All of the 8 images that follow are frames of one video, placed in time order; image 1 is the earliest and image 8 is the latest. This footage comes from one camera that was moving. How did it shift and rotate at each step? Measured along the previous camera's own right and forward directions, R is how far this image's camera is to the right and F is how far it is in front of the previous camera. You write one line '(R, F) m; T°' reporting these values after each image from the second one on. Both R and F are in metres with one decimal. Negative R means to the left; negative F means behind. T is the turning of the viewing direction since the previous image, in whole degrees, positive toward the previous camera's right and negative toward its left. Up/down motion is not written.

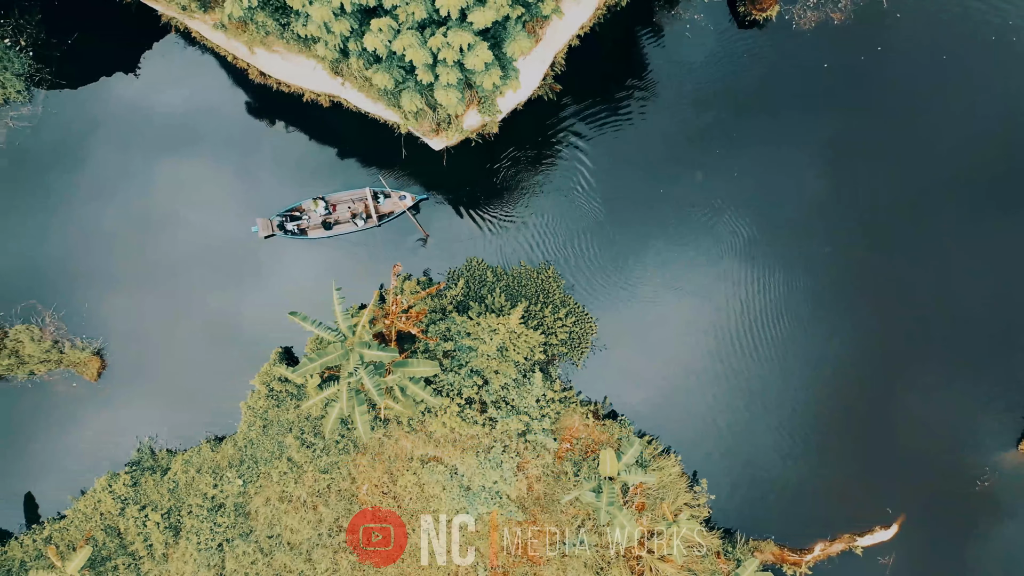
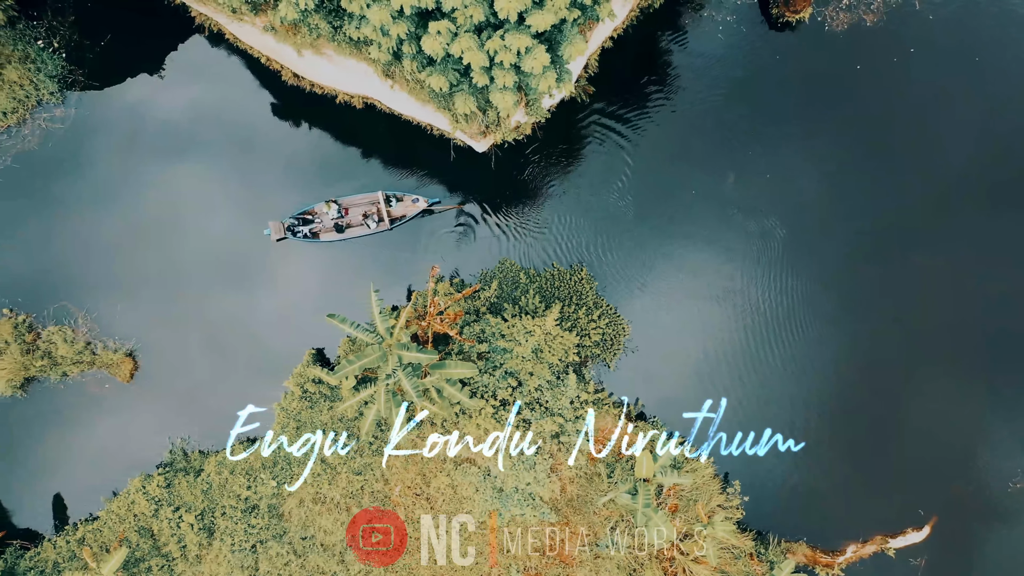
(-1.0, 0.0) m; 0°
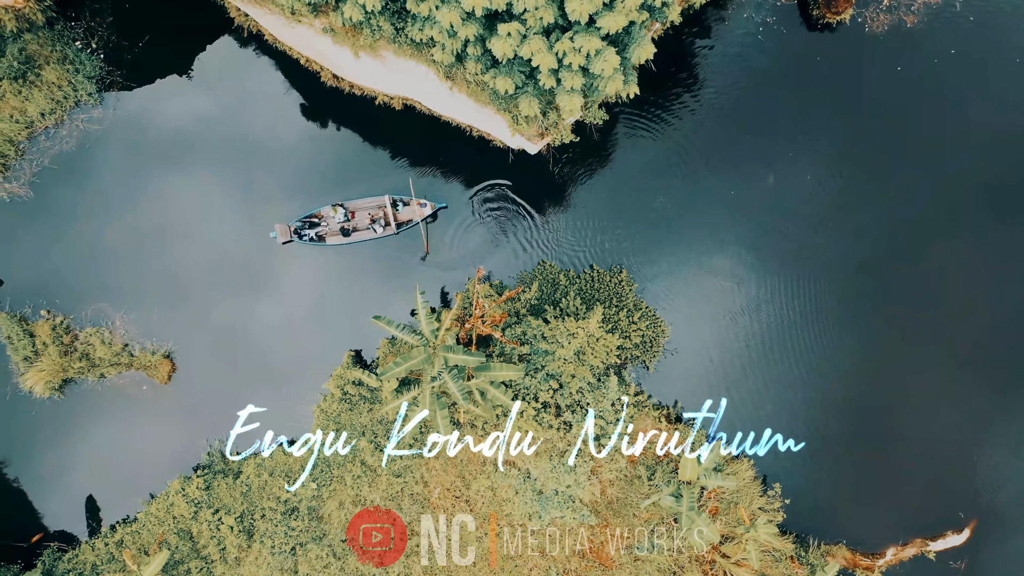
(-1.2, 0.0) m; 0°
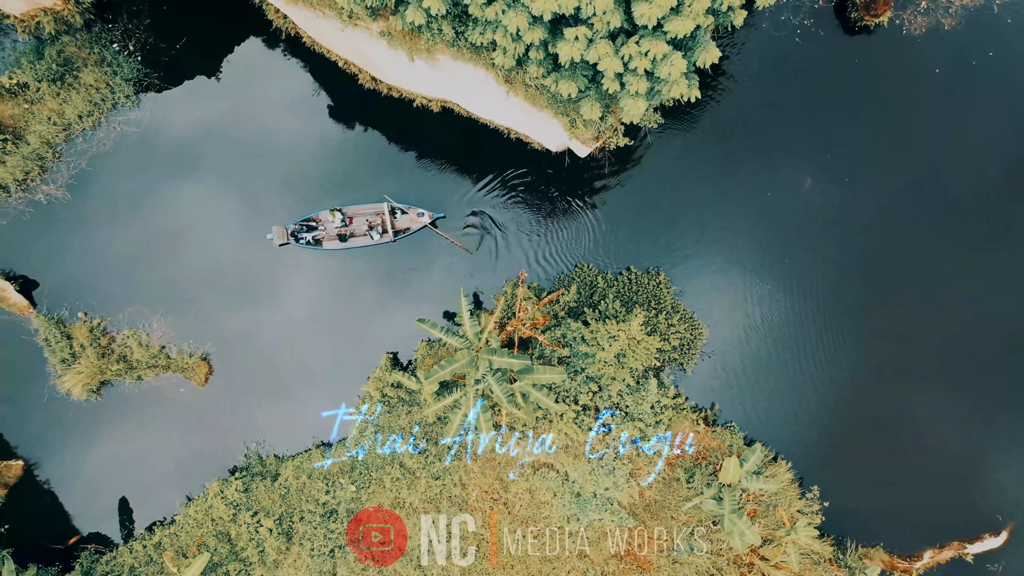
(-1.2, 0.0) m; 0°
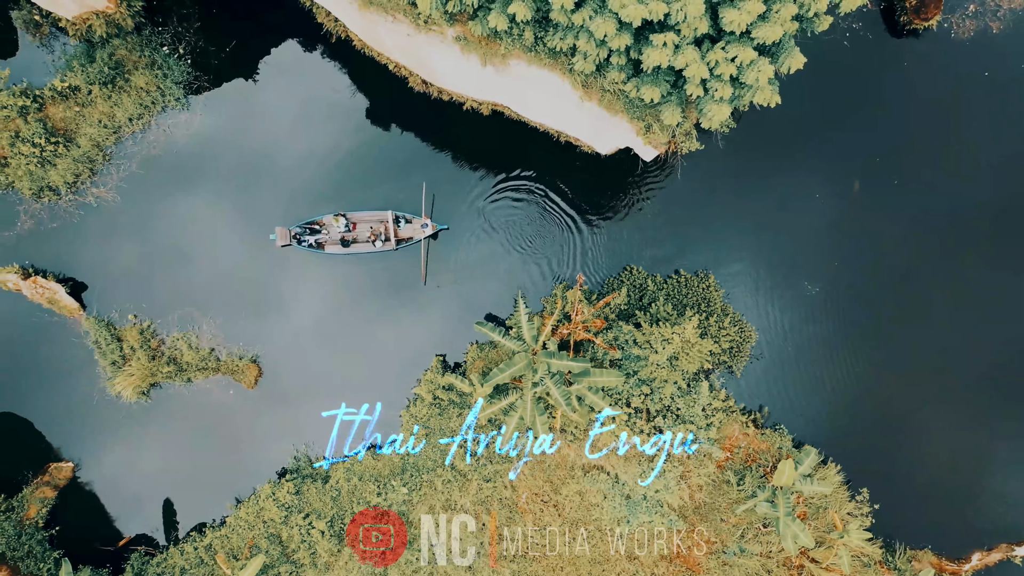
(-1.6, 0.0) m; 0°
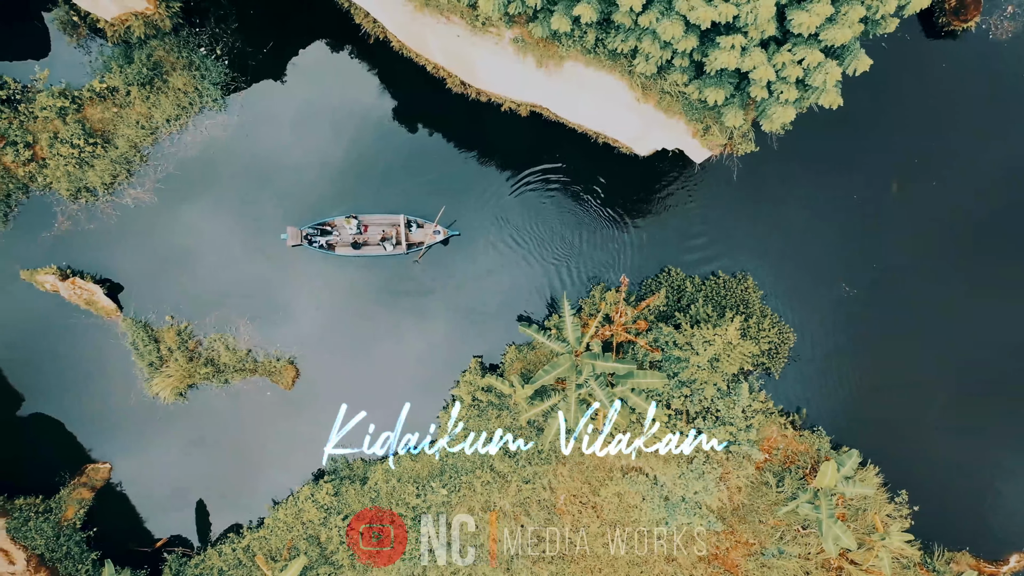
(-1.2, 0.0) m; 0°
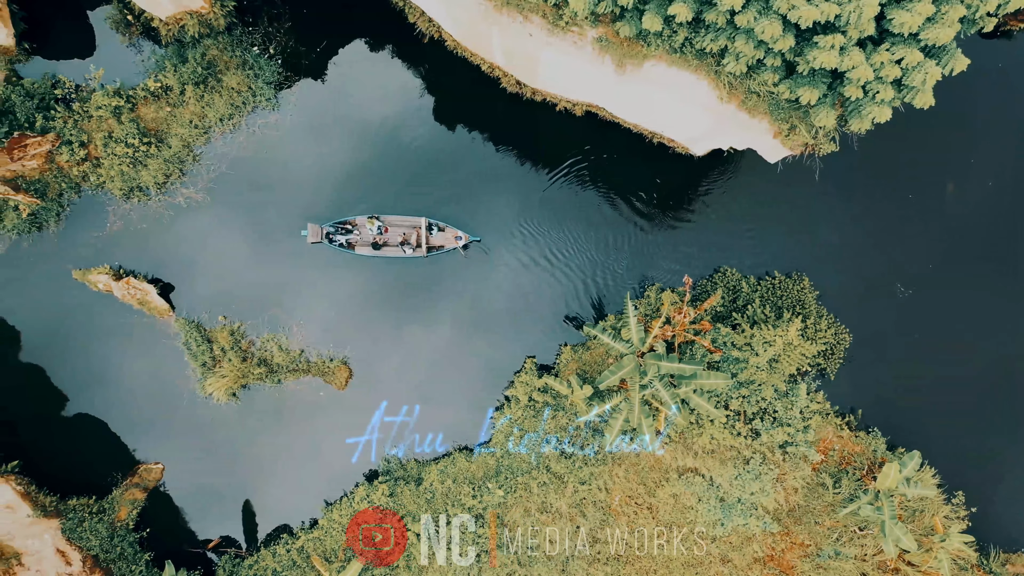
(-1.7, +0.1) m; 0°
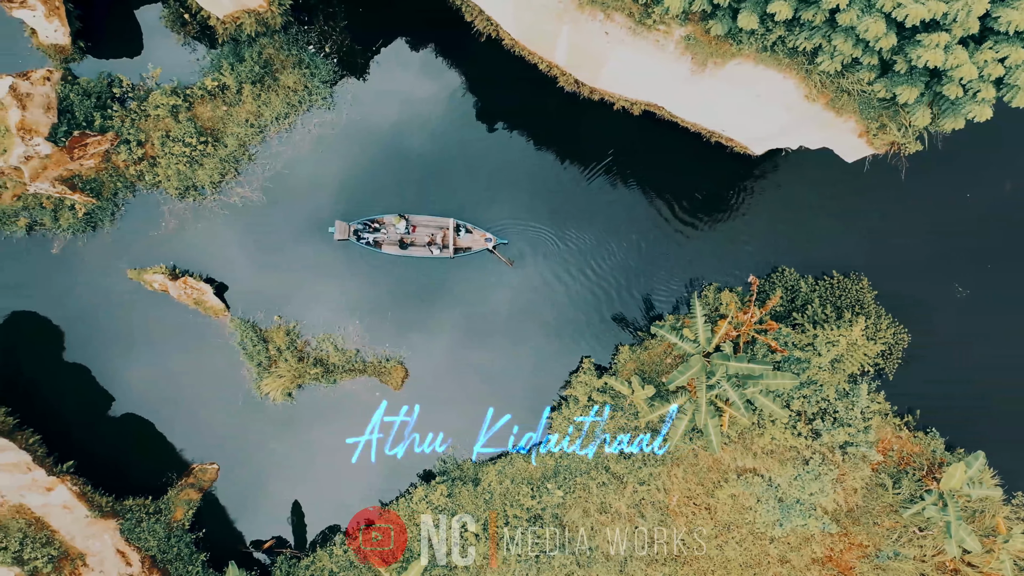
(-1.8, +0.1) m; 0°
